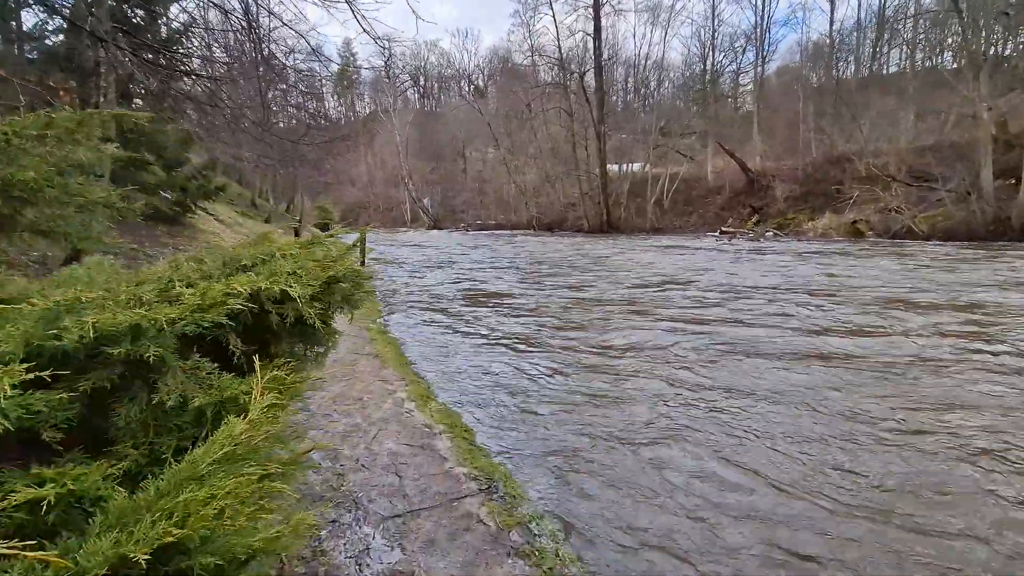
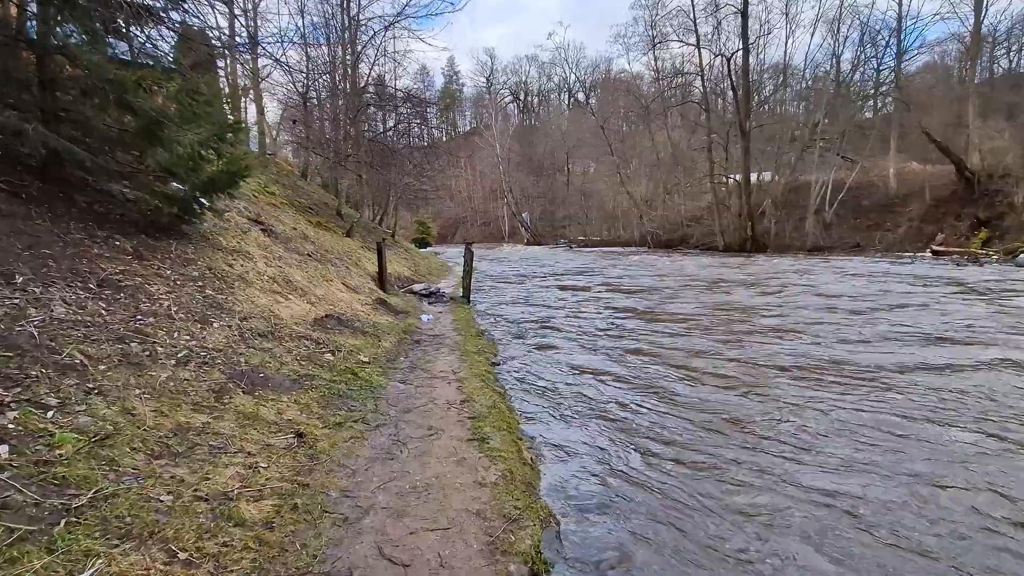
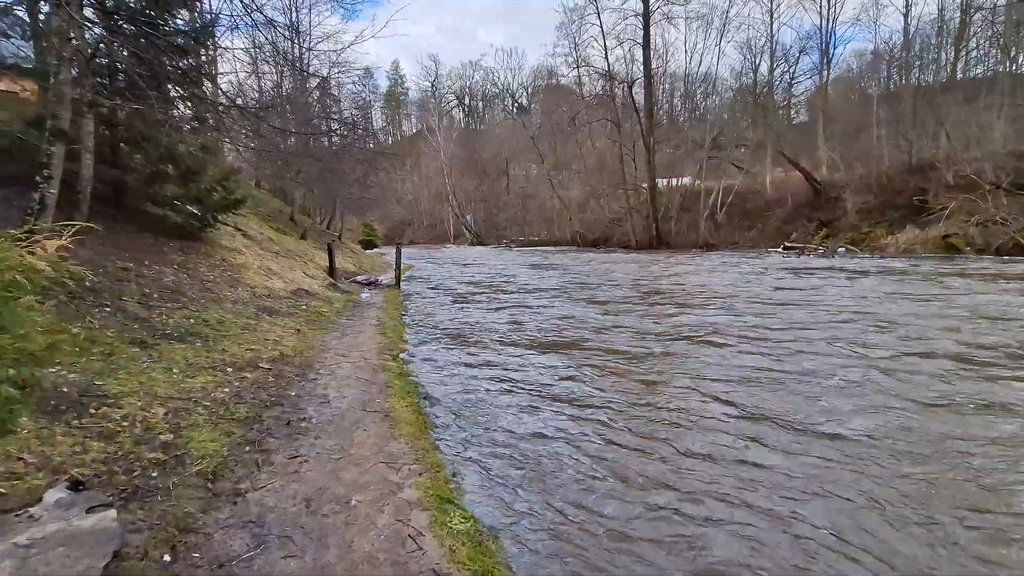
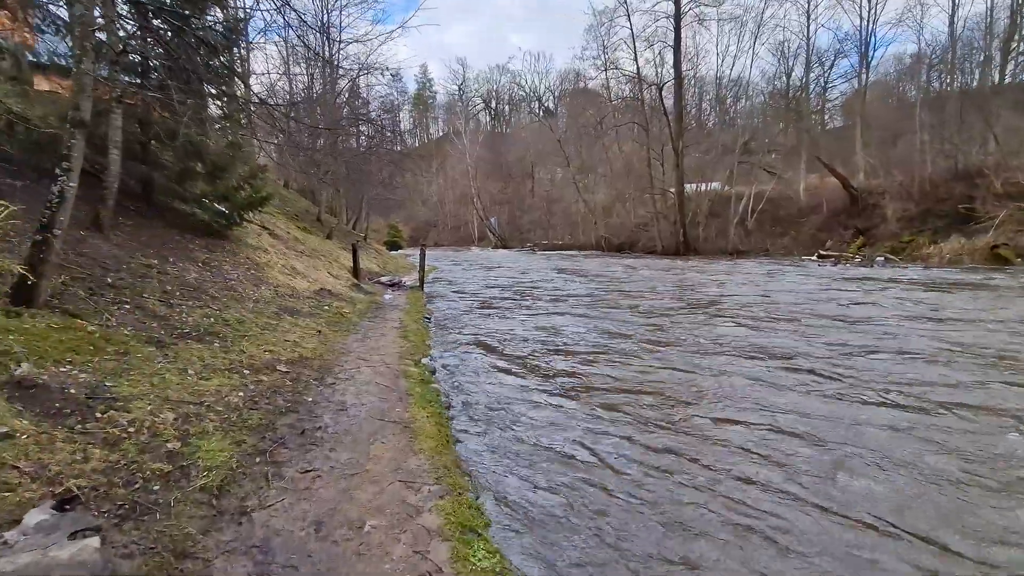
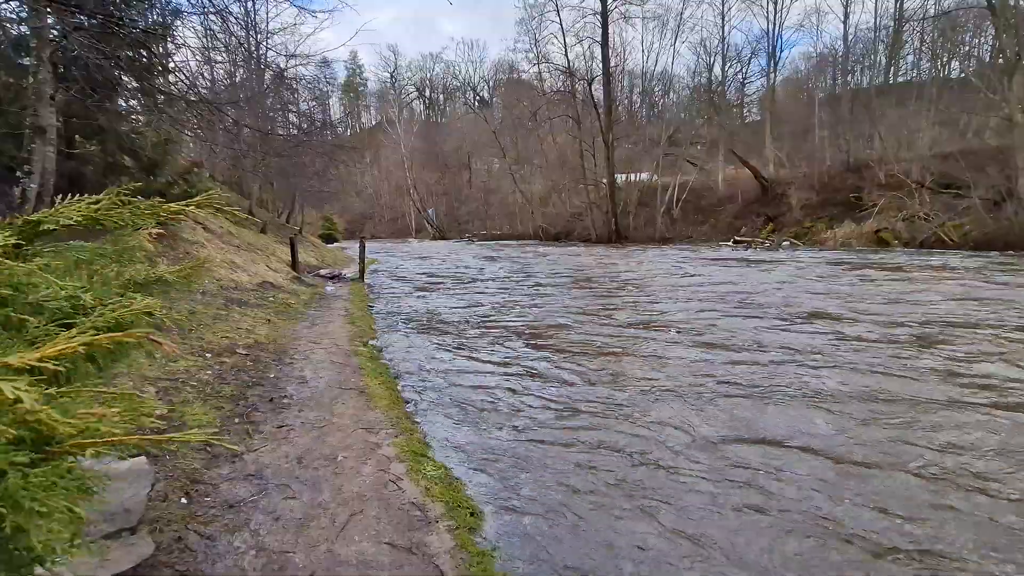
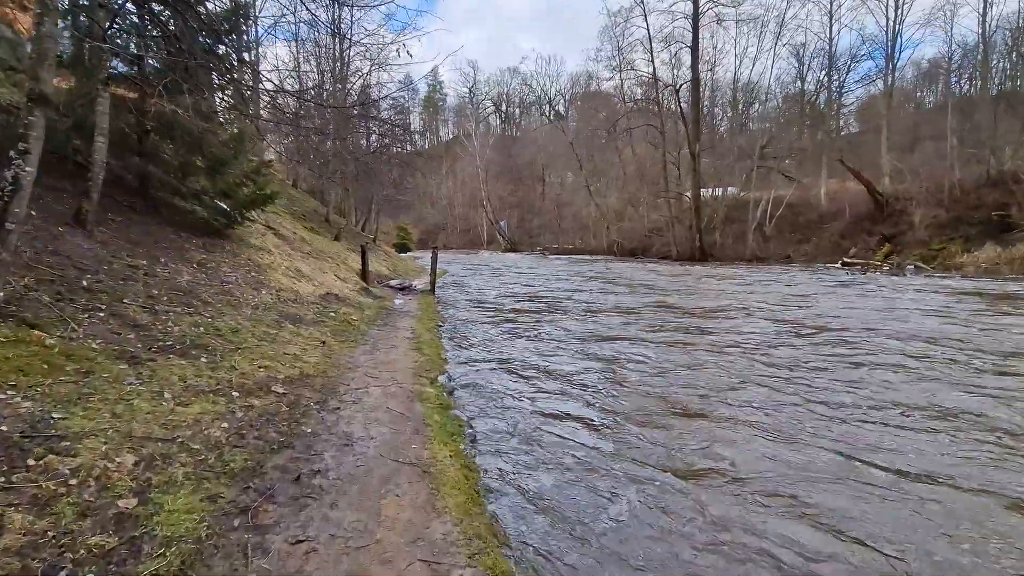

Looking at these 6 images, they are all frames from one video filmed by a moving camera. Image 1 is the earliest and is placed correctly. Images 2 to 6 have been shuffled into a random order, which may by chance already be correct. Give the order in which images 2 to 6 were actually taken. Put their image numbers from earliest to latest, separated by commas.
5, 3, 4, 6, 2
